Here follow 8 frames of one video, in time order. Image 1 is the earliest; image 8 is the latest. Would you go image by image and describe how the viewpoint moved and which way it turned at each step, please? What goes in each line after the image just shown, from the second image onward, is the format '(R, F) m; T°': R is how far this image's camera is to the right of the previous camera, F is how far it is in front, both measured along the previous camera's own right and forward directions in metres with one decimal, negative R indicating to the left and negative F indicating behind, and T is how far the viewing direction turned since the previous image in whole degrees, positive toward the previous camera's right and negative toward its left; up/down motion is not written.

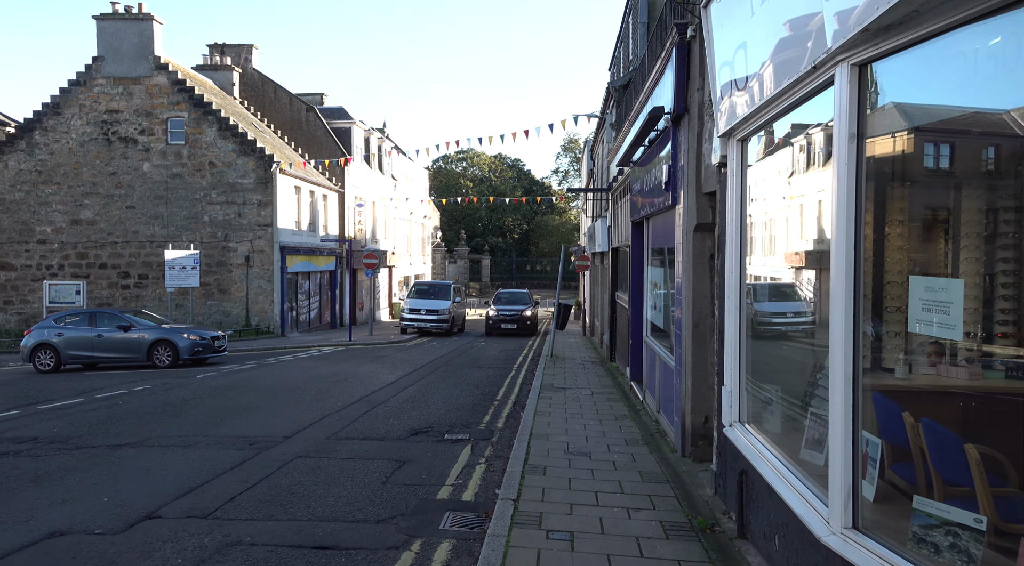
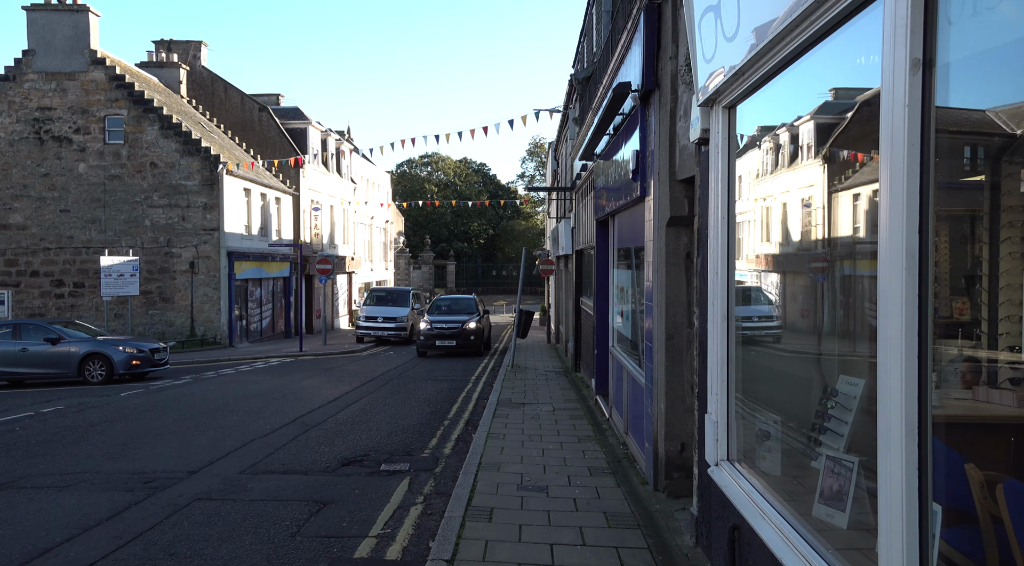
(+0.2, +1.1) m; +2°
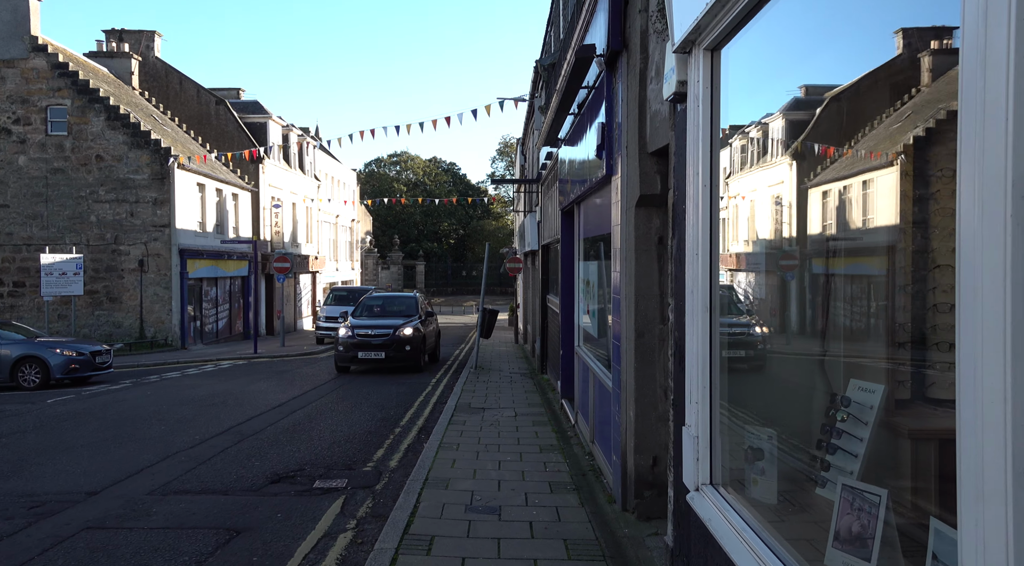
(+0.2, +0.8) m; +2°
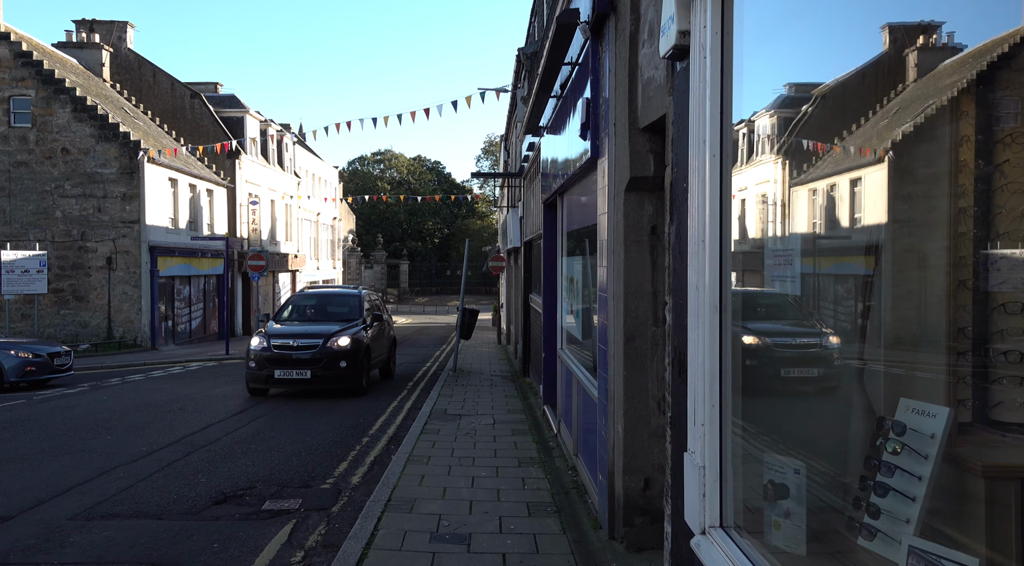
(+0.1, +0.7) m; +1°
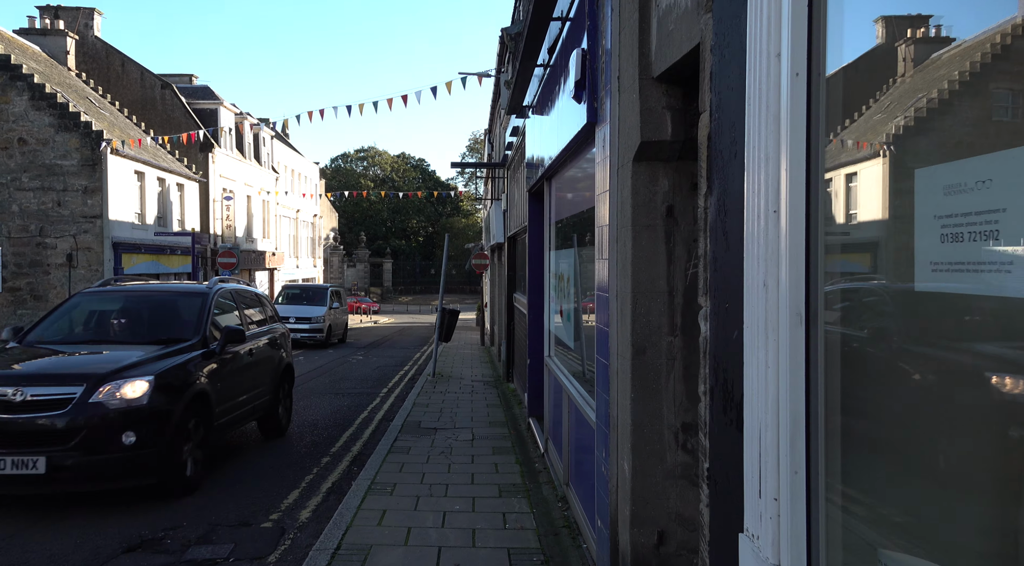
(0.0, +1.0) m; +1°
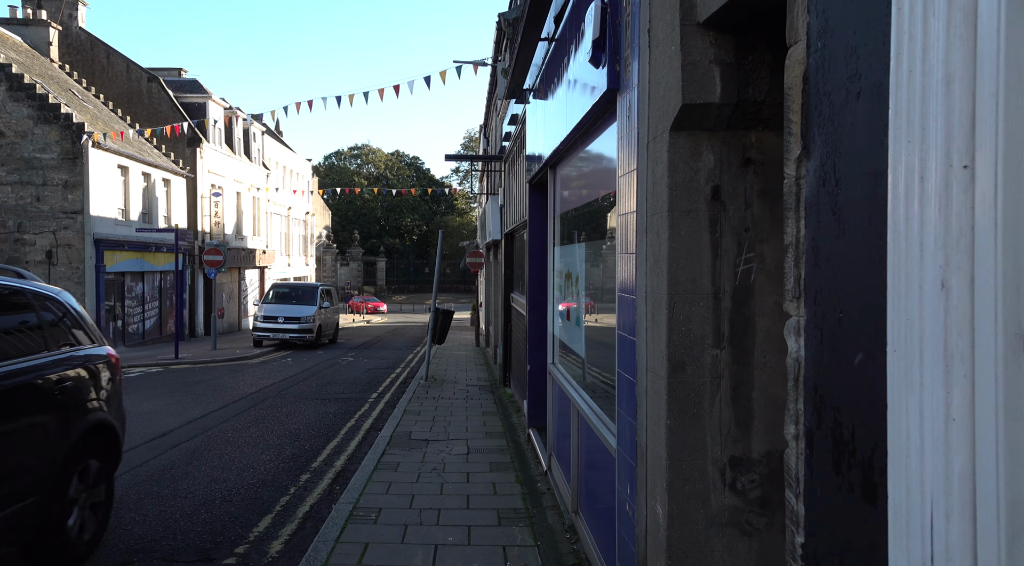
(0.0, +0.7) m; 0°
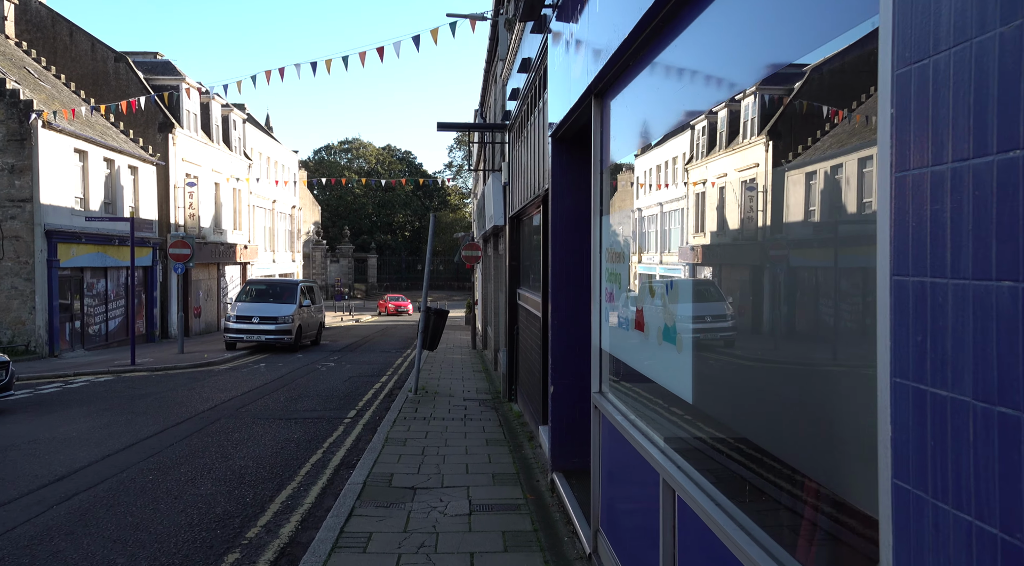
(-0.2, +2.2) m; +1°
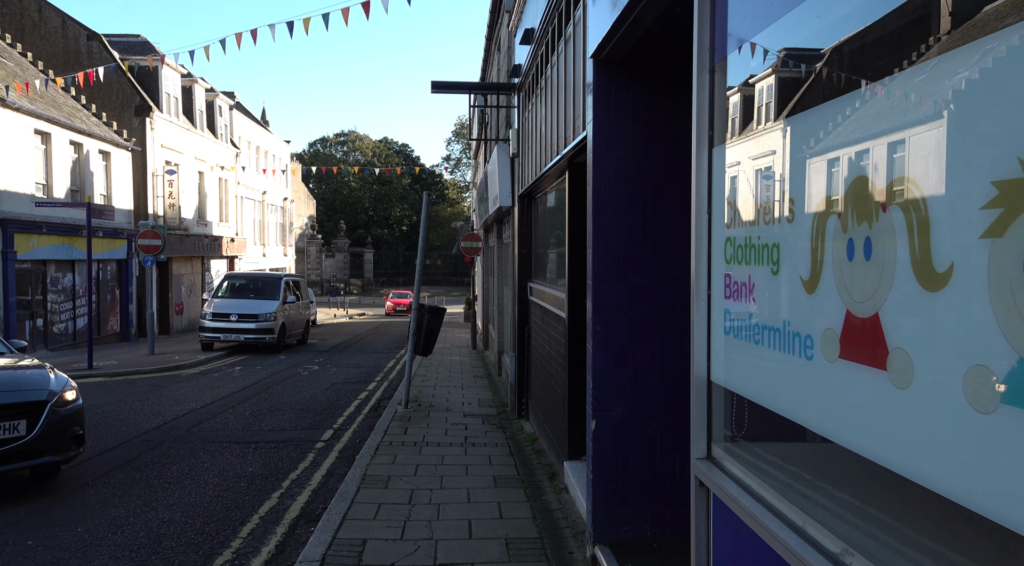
(-0.1, +1.9) m; 0°
